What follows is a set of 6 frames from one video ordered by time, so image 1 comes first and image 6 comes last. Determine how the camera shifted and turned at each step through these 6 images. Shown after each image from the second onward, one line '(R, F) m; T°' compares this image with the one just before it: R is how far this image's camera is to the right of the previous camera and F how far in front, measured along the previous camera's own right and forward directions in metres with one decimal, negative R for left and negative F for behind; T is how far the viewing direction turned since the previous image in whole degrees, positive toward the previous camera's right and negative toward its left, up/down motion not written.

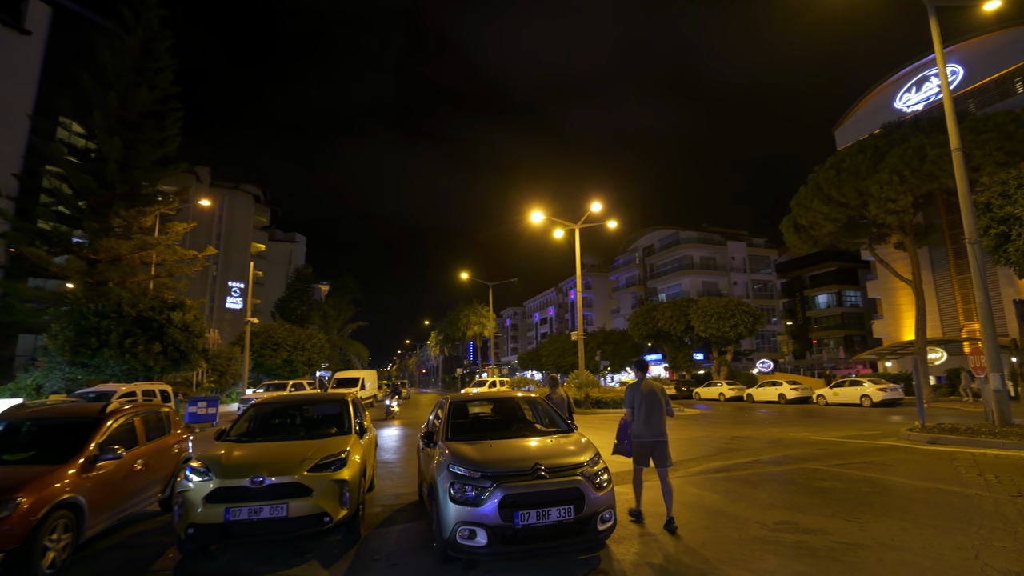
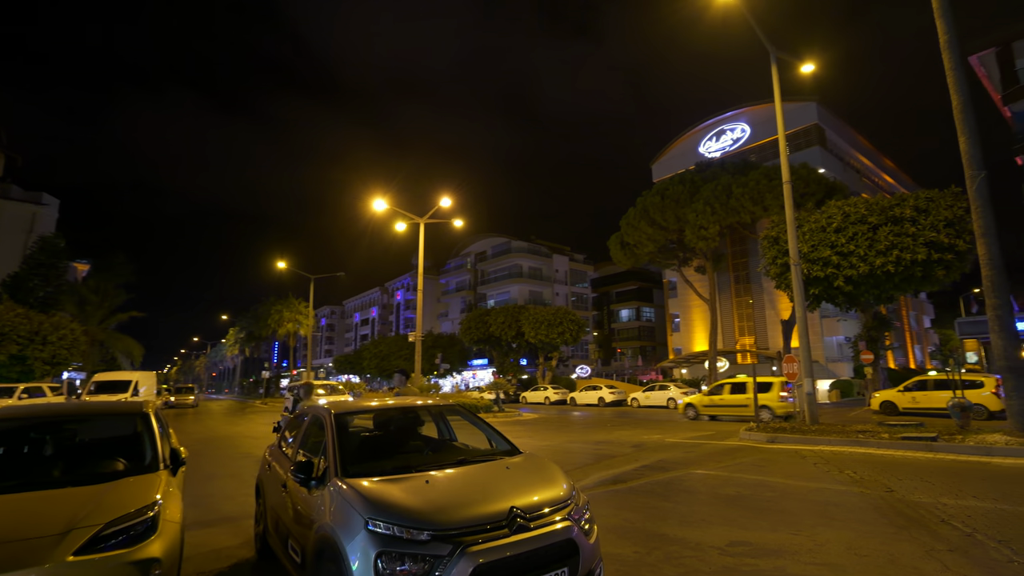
(-0.9, +1.8) m; +20°
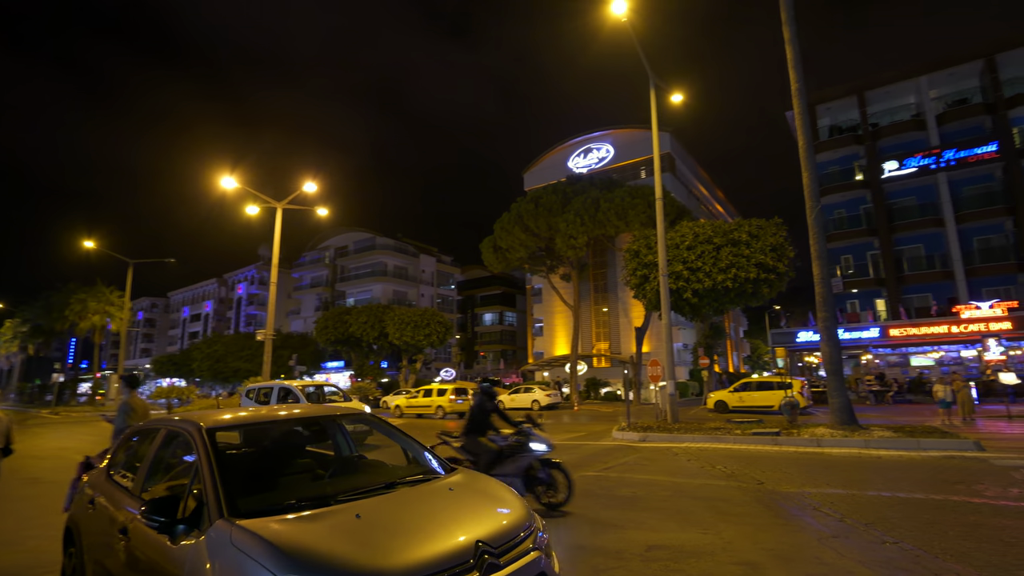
(-0.6, +0.7) m; +16°
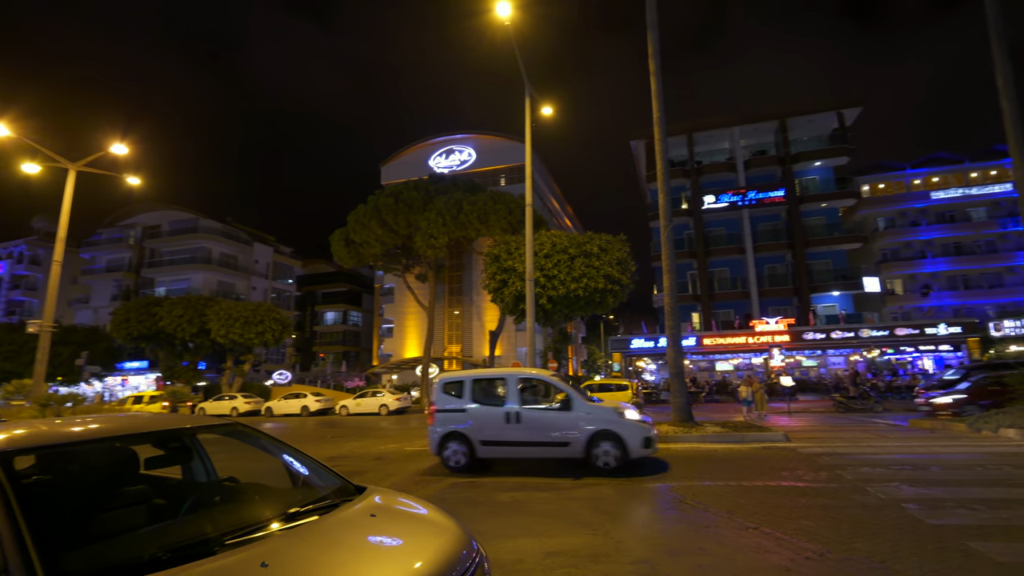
(-0.5, +0.5) m; +17°
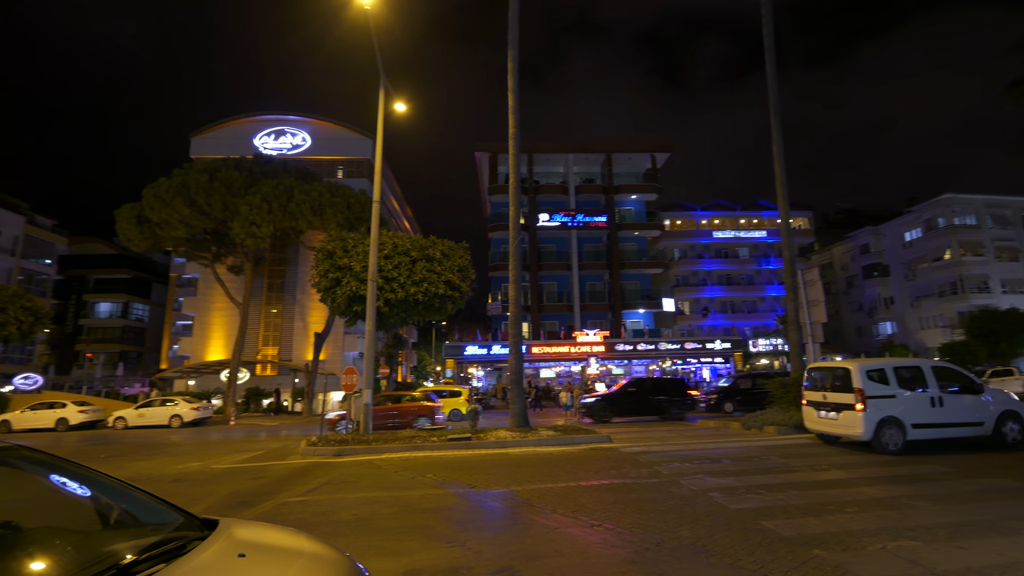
(-0.4, +0.2) m; +19°
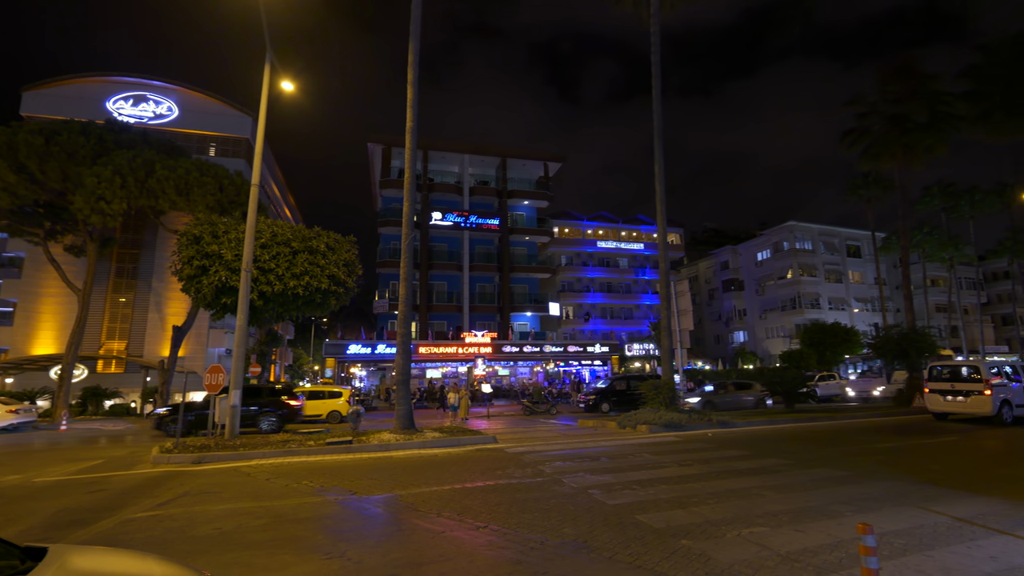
(-0.1, +0.1) m; +13°
